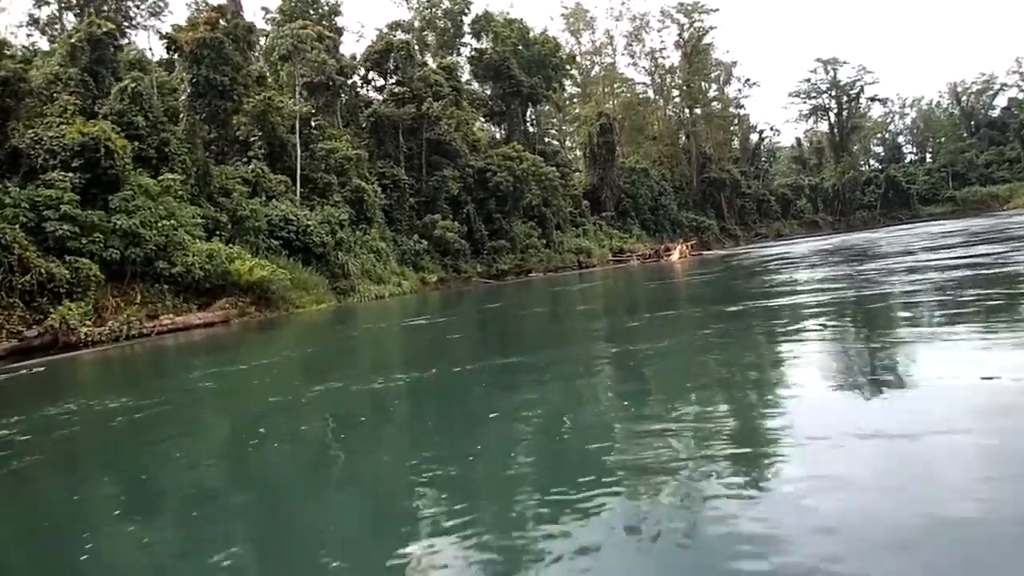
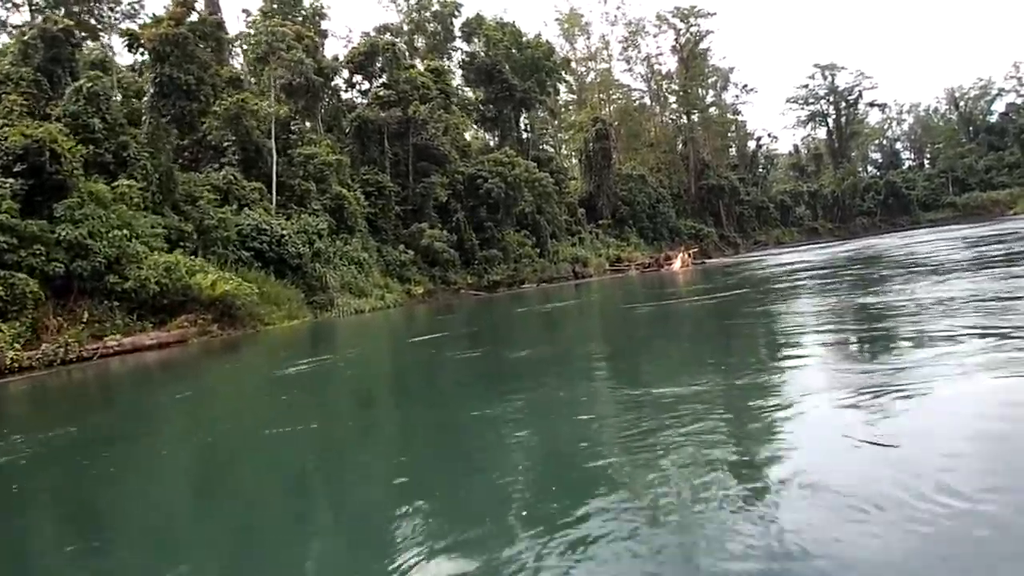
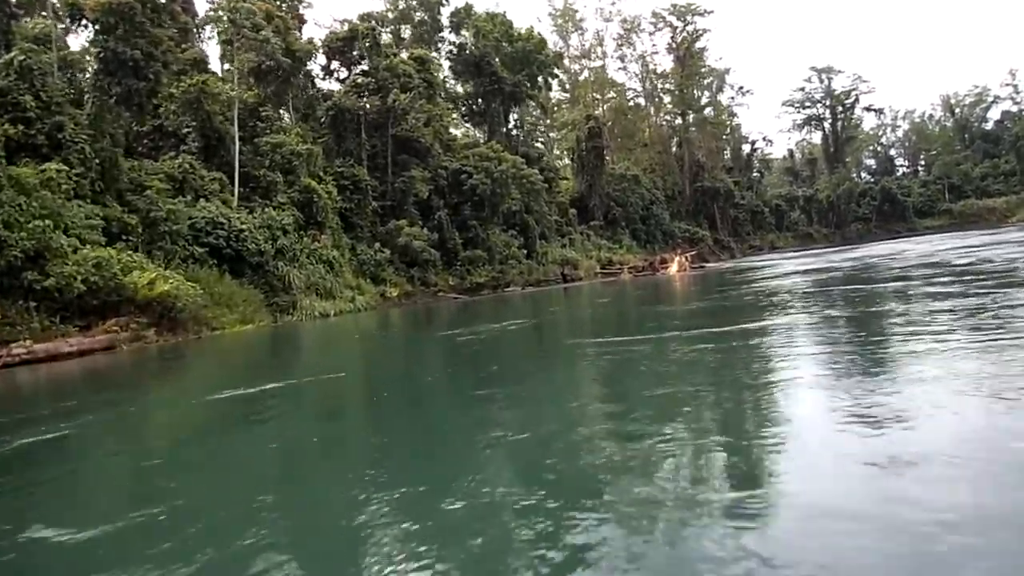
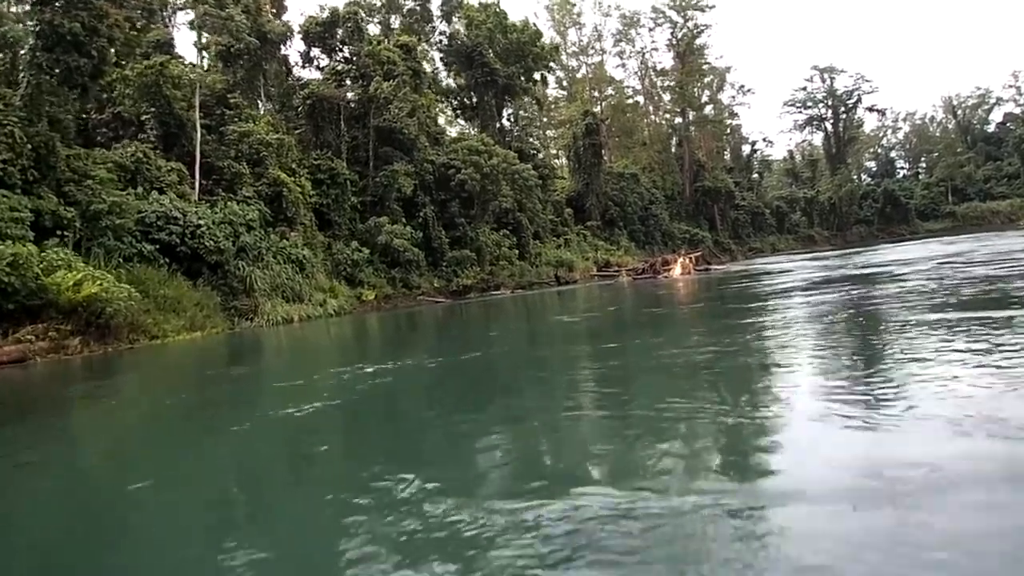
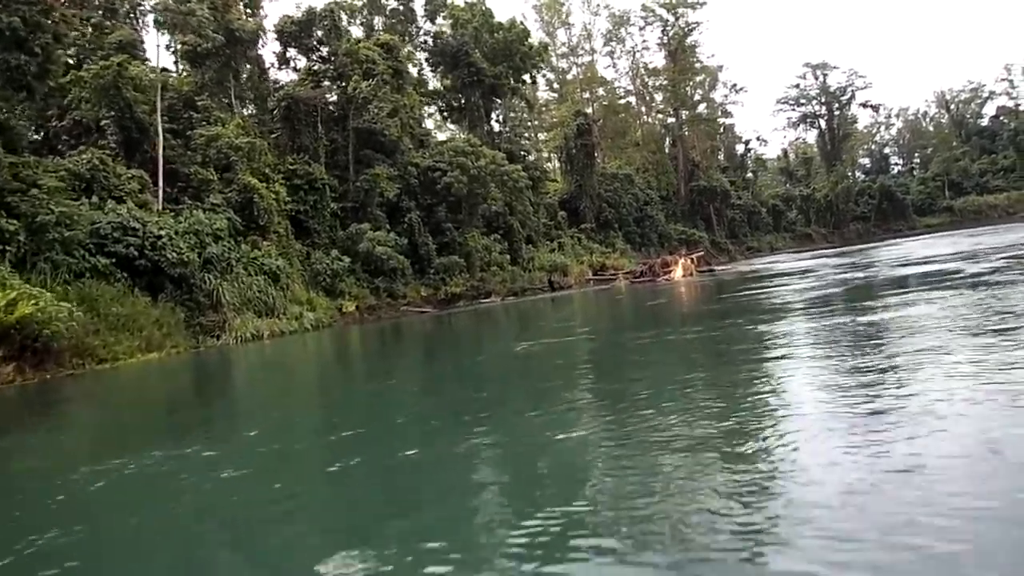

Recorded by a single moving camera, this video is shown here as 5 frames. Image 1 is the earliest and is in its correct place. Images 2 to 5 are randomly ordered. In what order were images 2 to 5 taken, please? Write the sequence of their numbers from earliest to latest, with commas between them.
2, 3, 4, 5
